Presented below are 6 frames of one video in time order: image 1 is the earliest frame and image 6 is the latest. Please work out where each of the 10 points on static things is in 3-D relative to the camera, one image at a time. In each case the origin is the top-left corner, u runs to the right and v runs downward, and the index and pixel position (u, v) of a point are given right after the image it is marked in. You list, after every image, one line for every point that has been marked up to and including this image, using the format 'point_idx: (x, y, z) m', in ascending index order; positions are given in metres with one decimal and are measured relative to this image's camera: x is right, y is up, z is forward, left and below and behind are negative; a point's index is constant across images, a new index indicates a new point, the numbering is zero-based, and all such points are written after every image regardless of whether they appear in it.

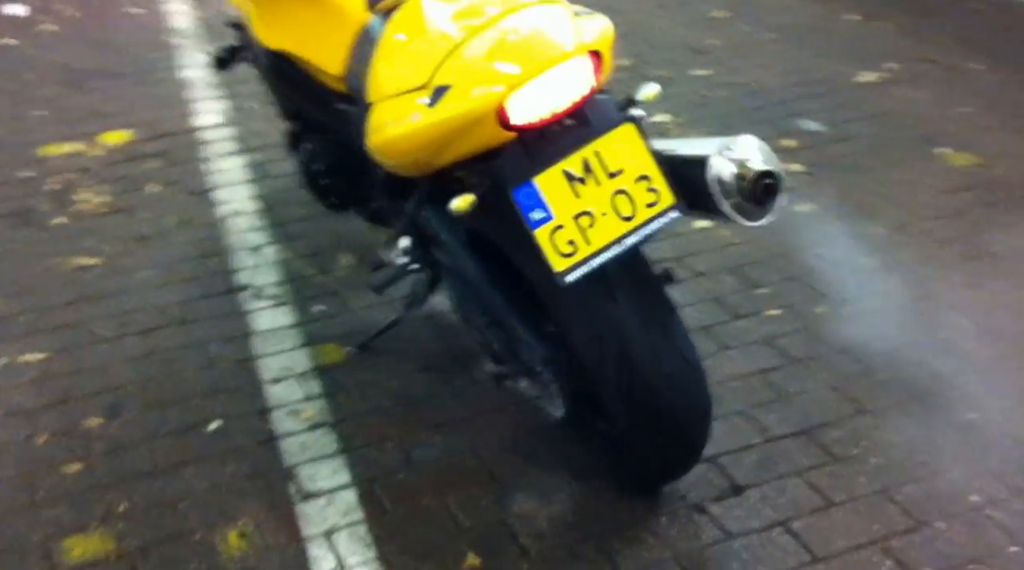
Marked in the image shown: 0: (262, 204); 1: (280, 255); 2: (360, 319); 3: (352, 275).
0: (-0.8, +0.3, +4.9) m
1: (-0.7, +0.1, +4.5) m
2: (-0.4, -0.1, +4.1) m
3: (-0.4, 0.0, +4.4) m
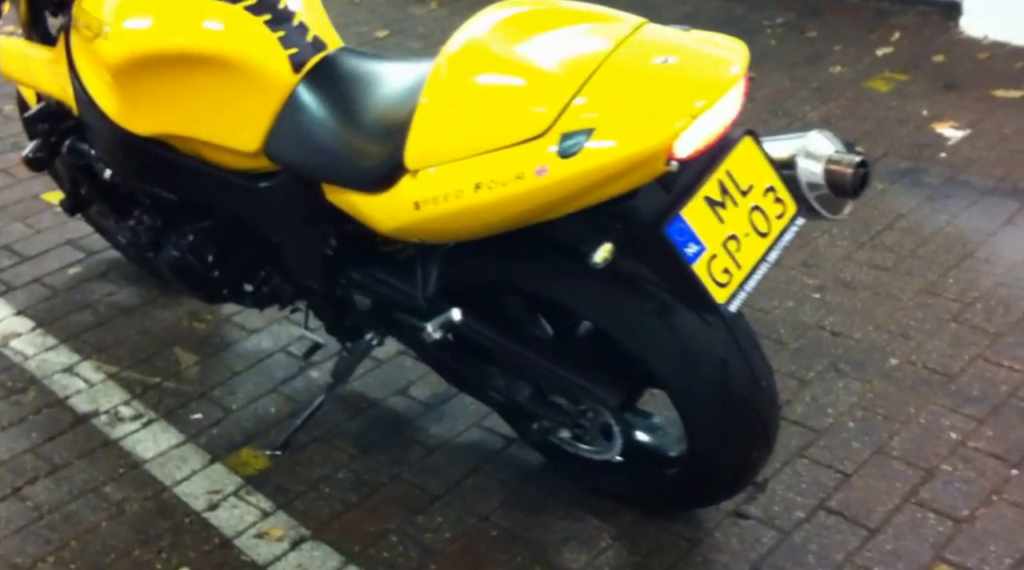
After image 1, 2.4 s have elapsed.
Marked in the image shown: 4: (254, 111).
0: (-1.5, -0.1, +4.2) m
1: (-1.2, -0.3, +3.9) m
2: (-0.7, -0.4, +3.7) m
3: (-0.9, -0.3, +3.9) m
4: (-0.6, +0.4, +3.1) m
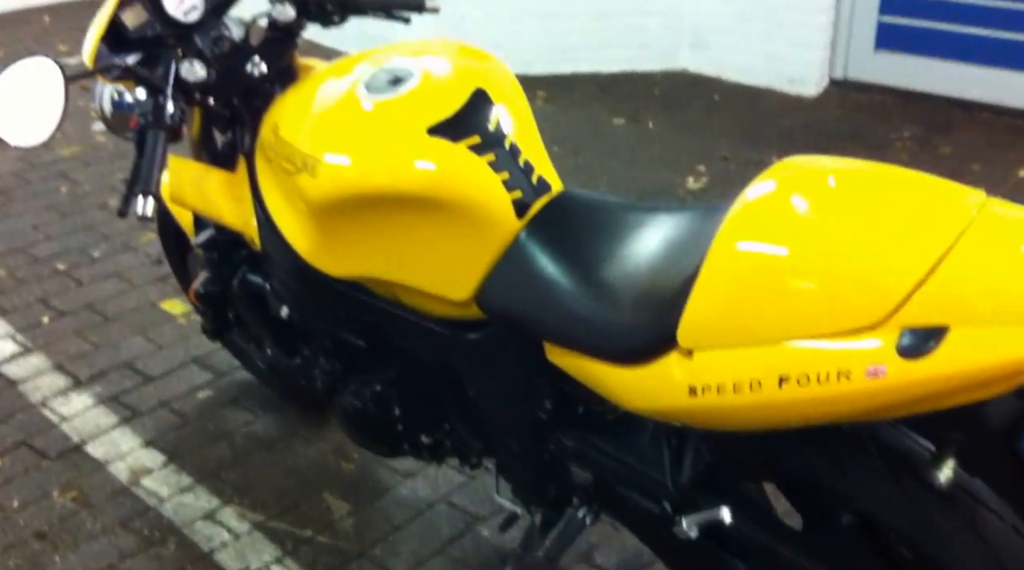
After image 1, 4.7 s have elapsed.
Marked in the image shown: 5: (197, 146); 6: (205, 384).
0: (-1.0, -0.5, +3.9) m
1: (-0.7, -0.6, +3.6) m
2: (-0.2, -0.8, +3.3) m
3: (-0.4, -0.7, +3.5) m
4: (-0.1, +0.1, +2.8) m
5: (-0.8, +0.4, +3.4) m
6: (-1.0, -0.3, +4.1) m
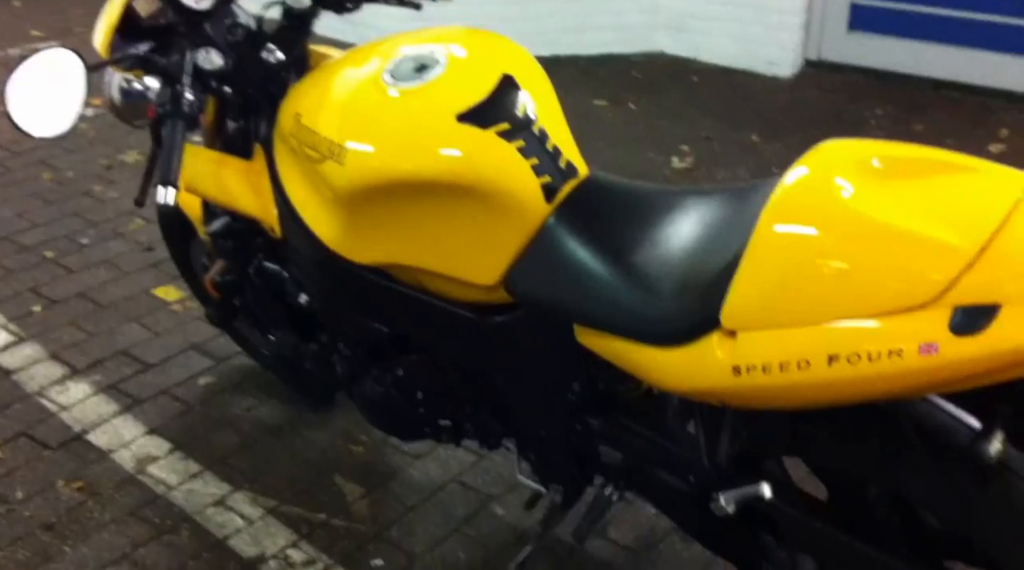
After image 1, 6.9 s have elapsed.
0: (-1.0, -0.5, +3.9) m
1: (-0.7, -0.6, +3.6) m
2: (-0.2, -0.7, +3.4) m
3: (-0.4, -0.6, +3.6) m
4: (0.0, +0.1, +2.8) m
5: (-0.8, +0.4, +3.4) m
6: (-1.0, -0.3, +4.1) m
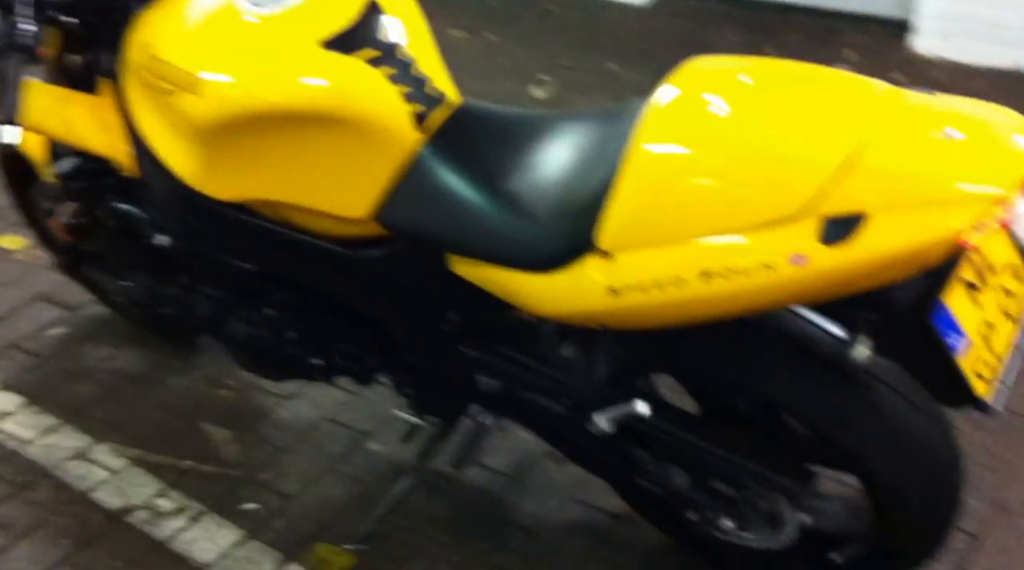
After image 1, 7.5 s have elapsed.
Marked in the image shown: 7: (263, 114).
0: (-1.4, -0.3, +3.7) m
1: (-1.0, -0.5, +3.5) m
2: (-0.5, -0.6, +3.3) m
3: (-0.7, -0.4, +3.5) m
4: (-0.3, +0.2, +2.7) m
5: (-1.1, +0.5, +3.2) m
6: (-1.4, -0.1, +4.0) m
7: (-0.5, +0.4, +2.7) m
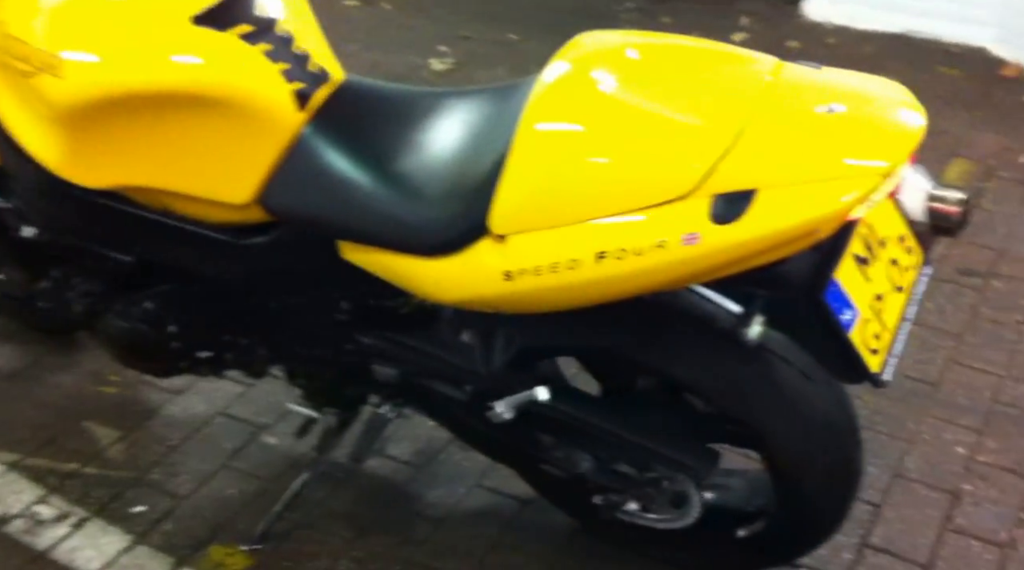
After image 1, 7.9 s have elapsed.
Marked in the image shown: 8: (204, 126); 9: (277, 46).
0: (-1.7, -0.3, +3.5) m
1: (-1.3, -0.4, +3.3) m
2: (-0.7, -0.5, +3.2) m
3: (-1.0, -0.4, +3.3) m
4: (-0.5, +0.2, +2.6) m
5: (-1.4, +0.5, +3.0) m
6: (-1.7, -0.1, +3.8) m
7: (-0.7, +0.4, +2.6) m
8: (-0.6, +0.3, +2.6) m
9: (-0.5, +0.5, +2.6) m
